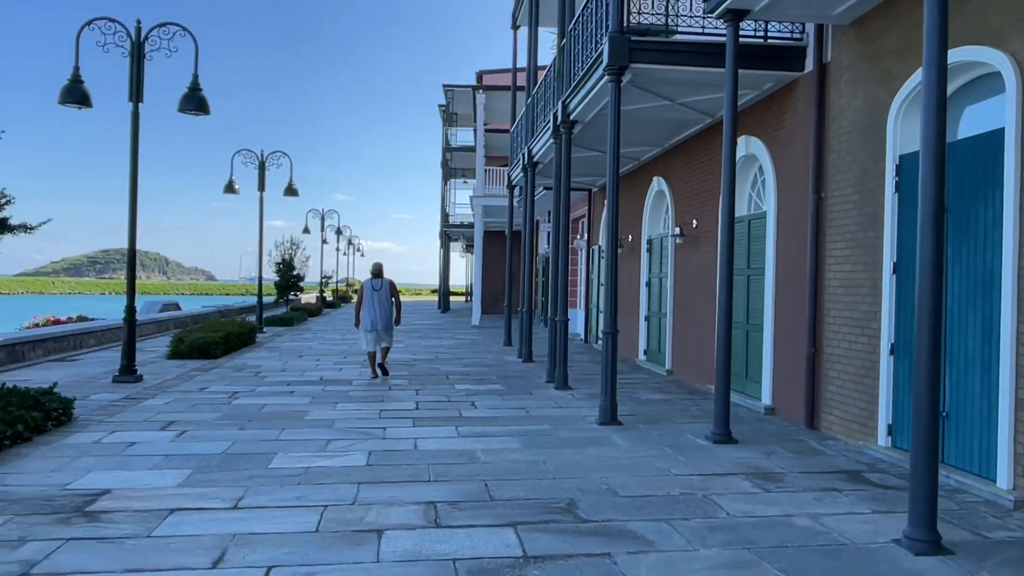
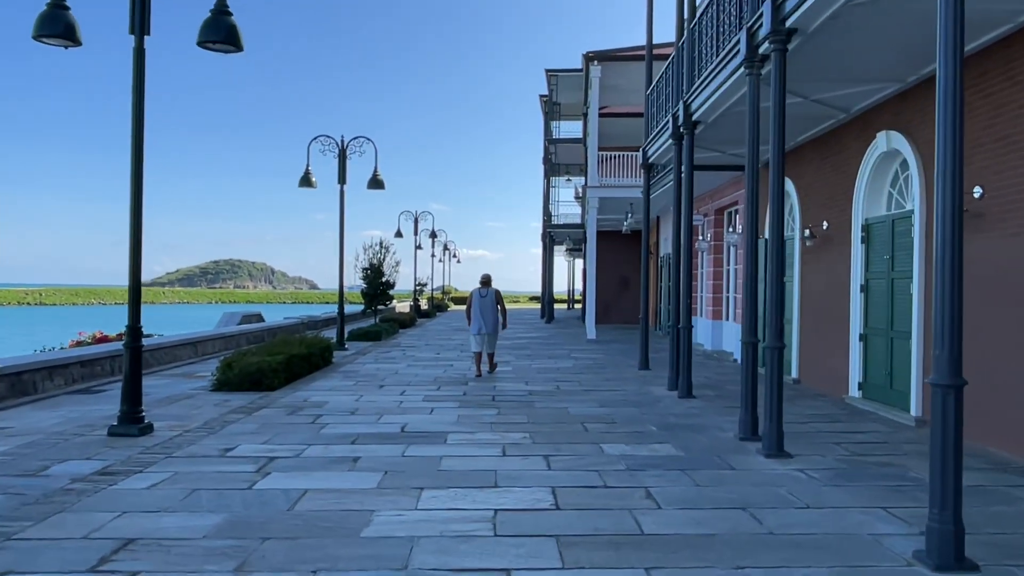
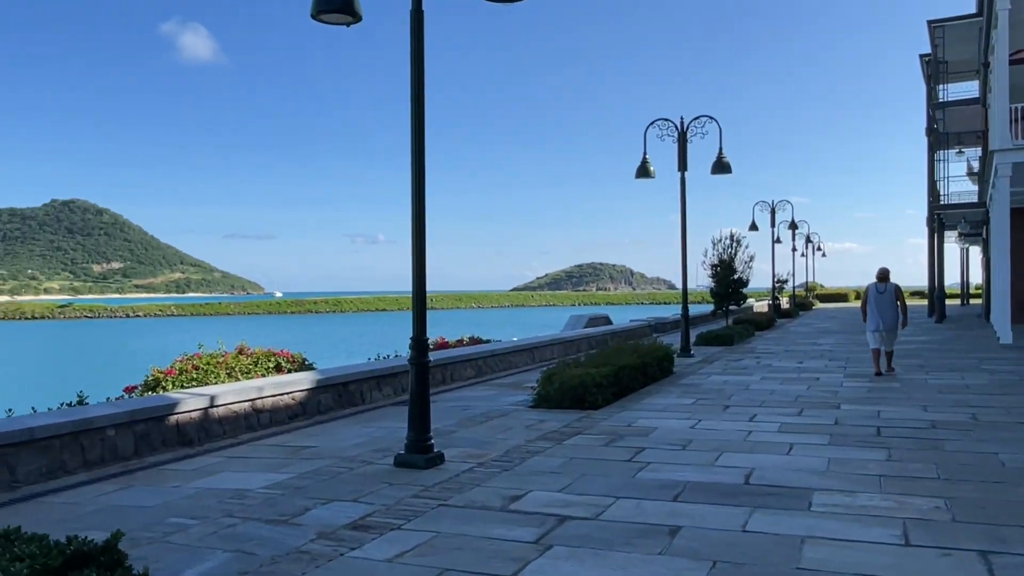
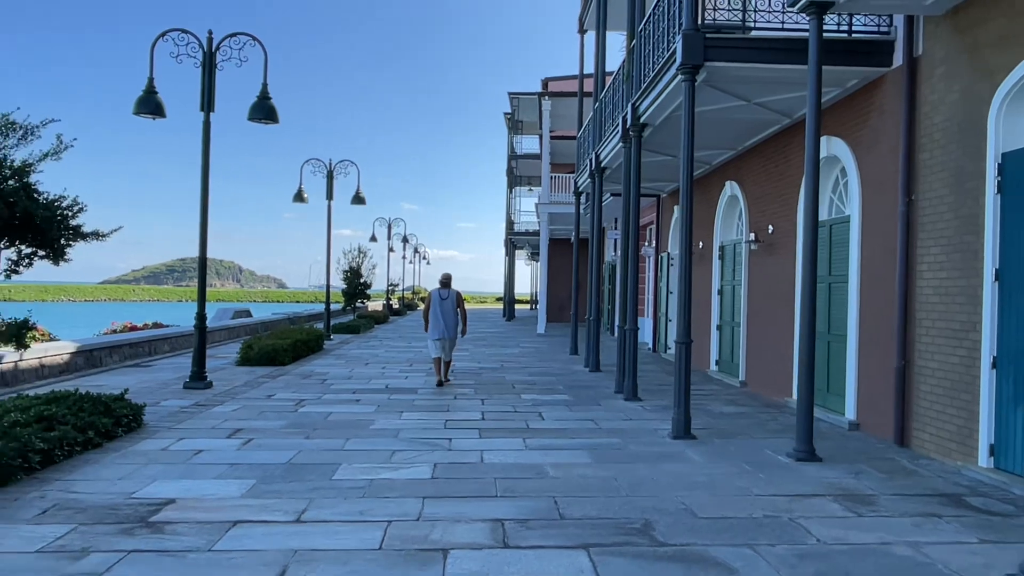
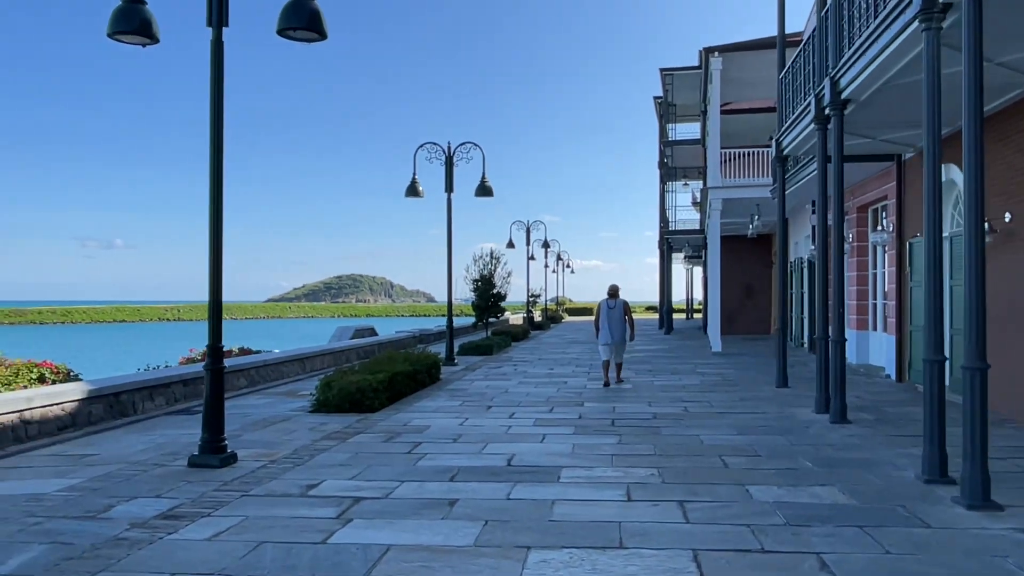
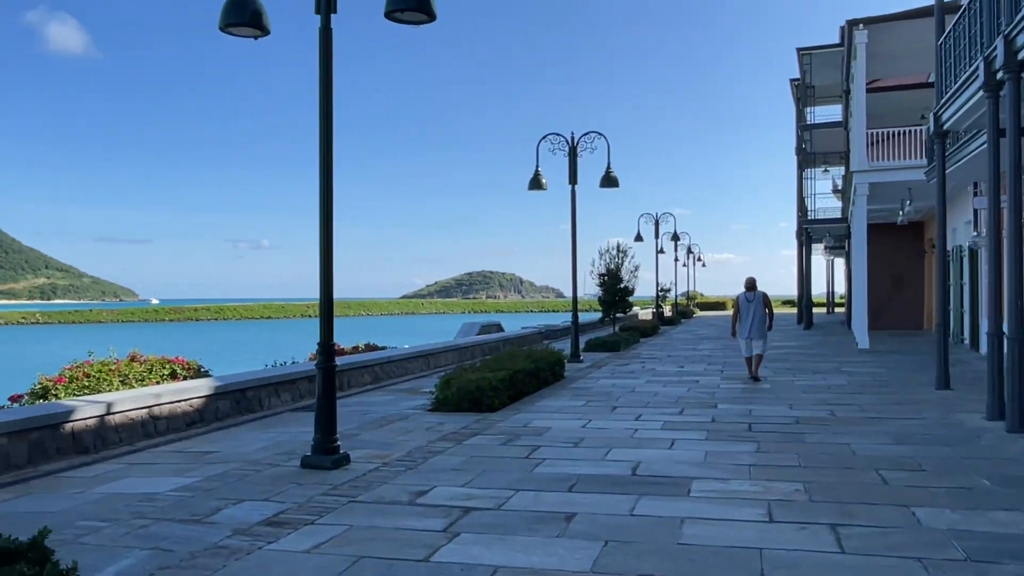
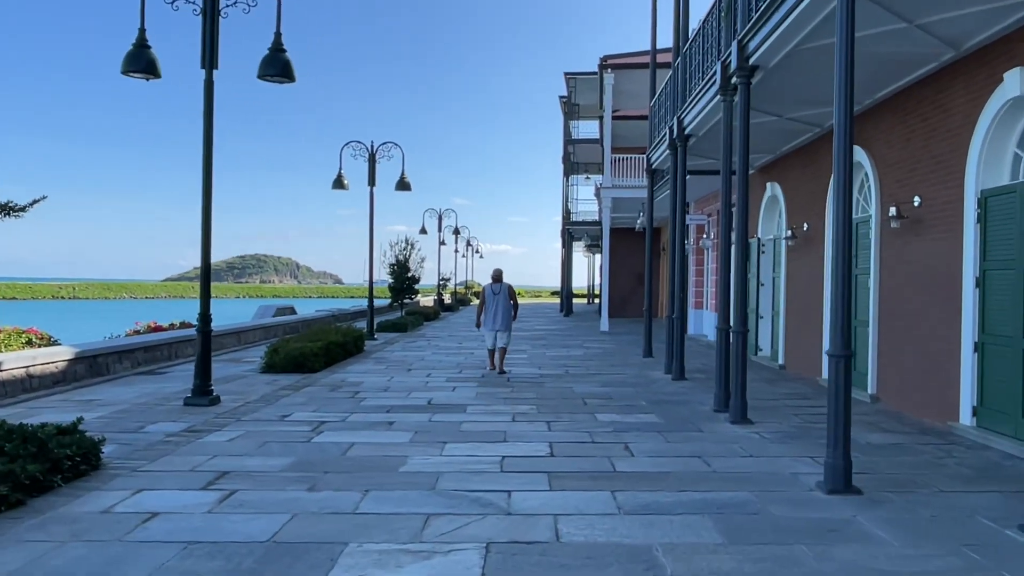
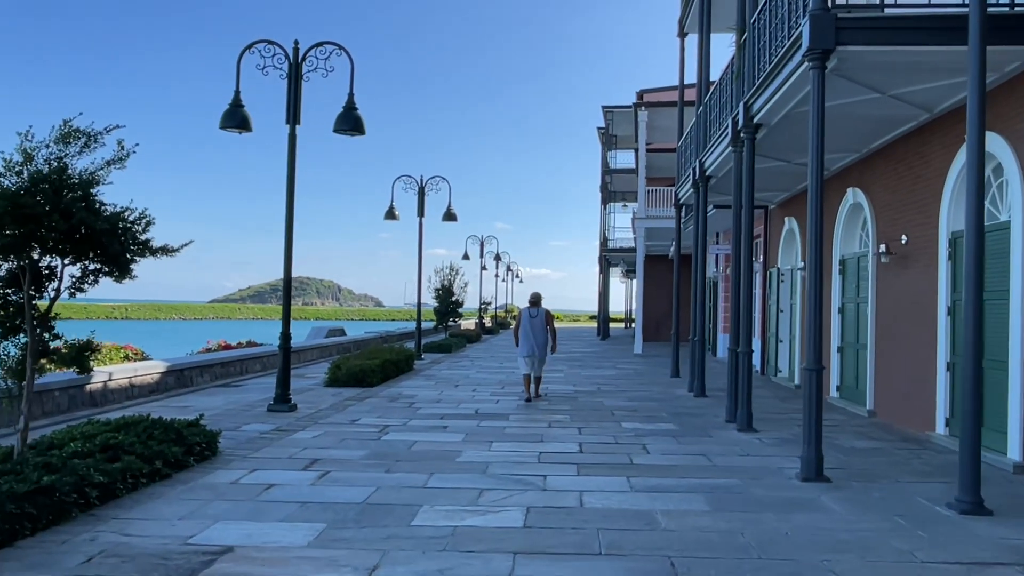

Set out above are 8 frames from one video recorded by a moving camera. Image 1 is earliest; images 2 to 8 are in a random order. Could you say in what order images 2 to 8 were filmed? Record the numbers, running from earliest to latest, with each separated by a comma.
4, 8, 7, 2, 5, 6, 3
